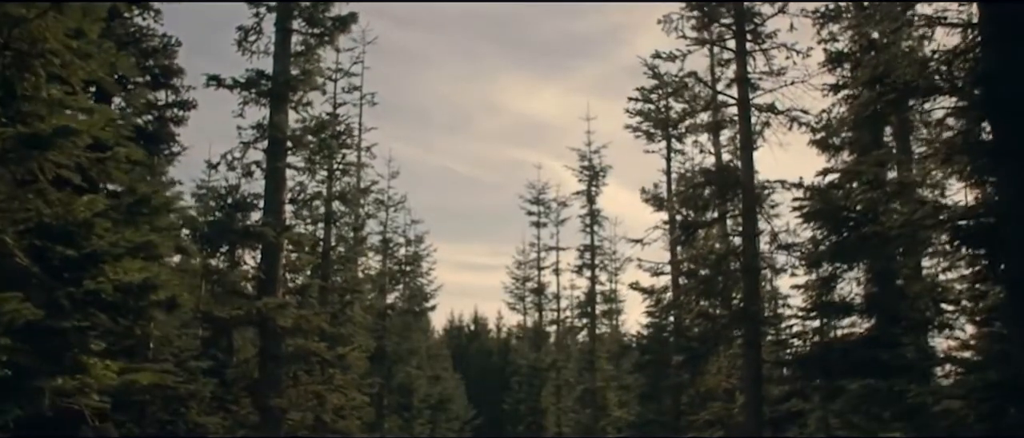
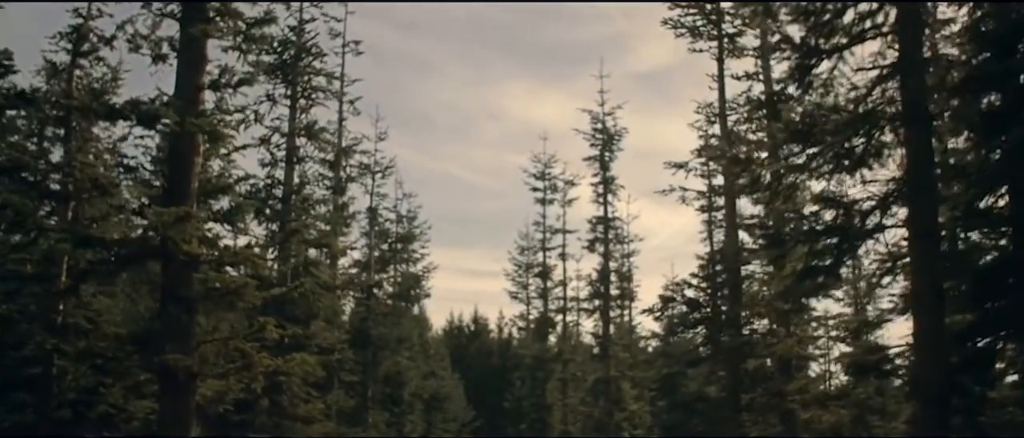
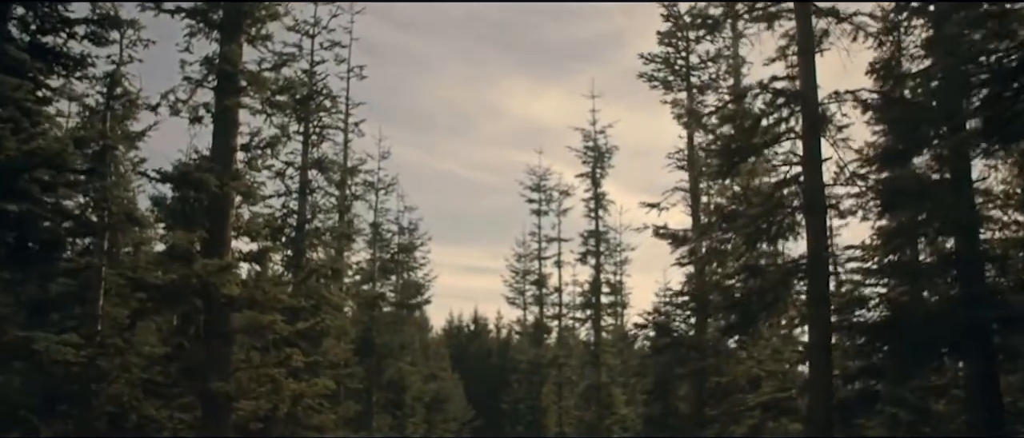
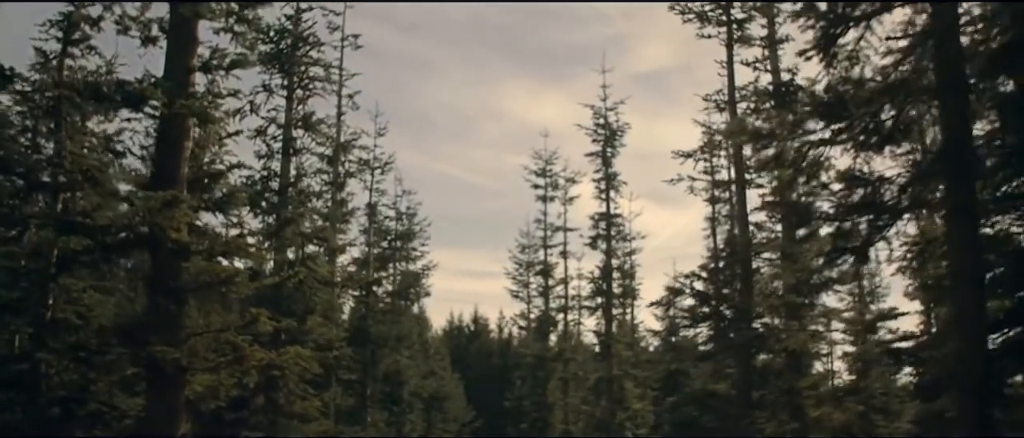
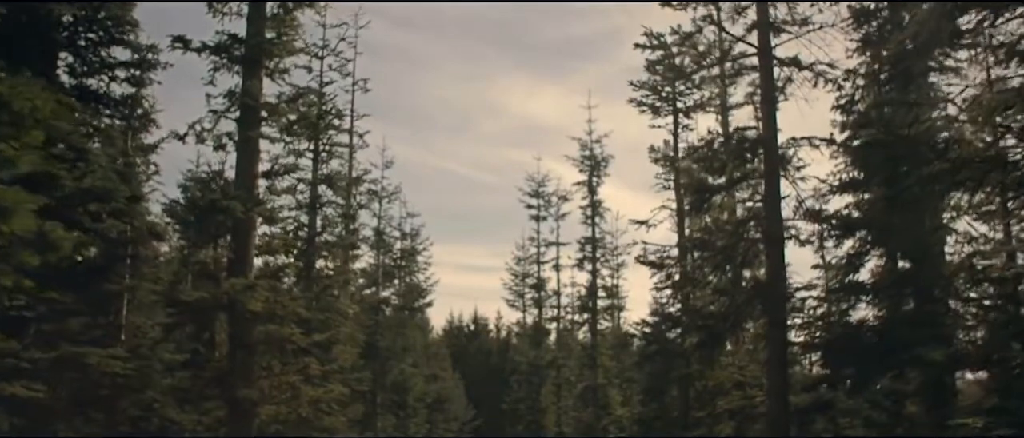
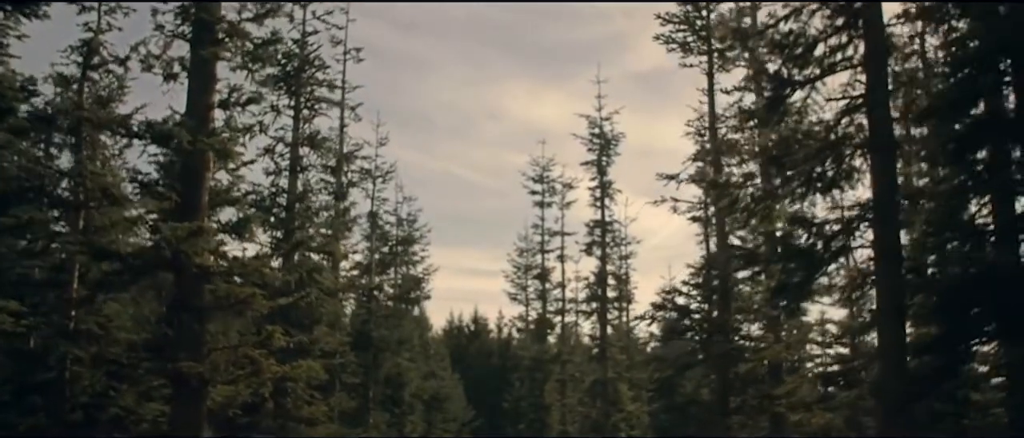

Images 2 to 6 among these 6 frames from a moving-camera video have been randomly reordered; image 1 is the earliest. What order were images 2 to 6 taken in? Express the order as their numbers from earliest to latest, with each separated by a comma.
5, 3, 6, 2, 4
